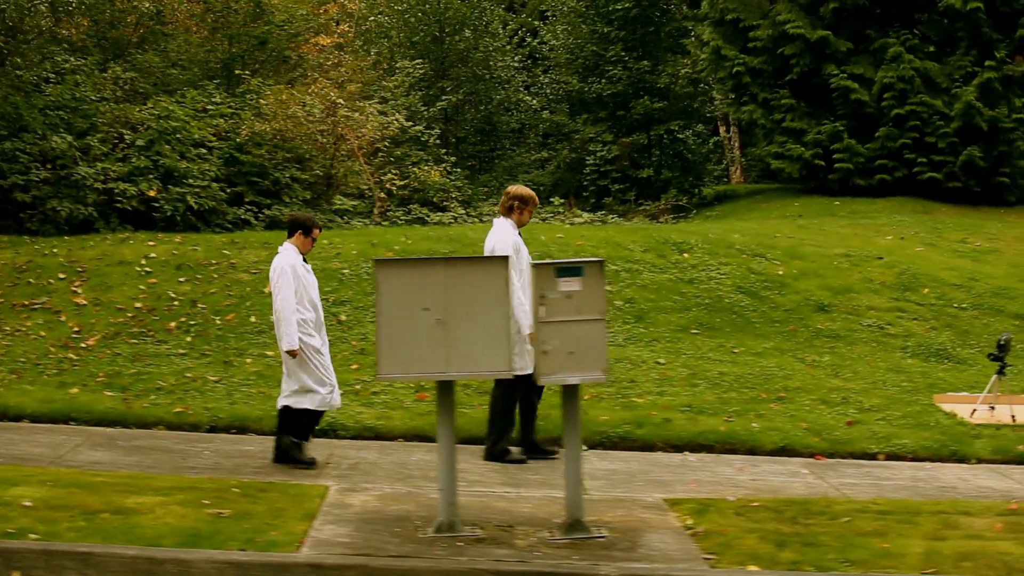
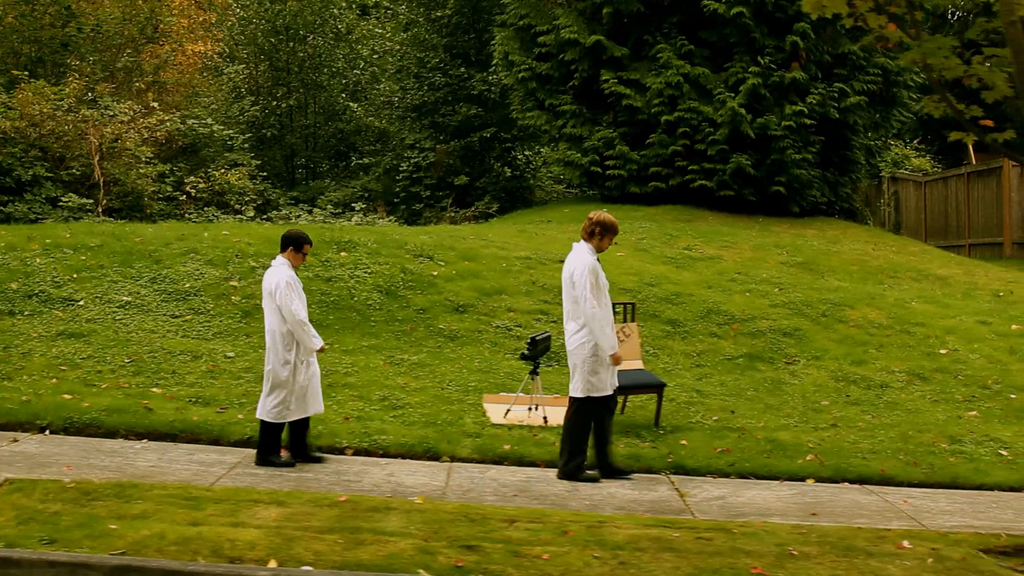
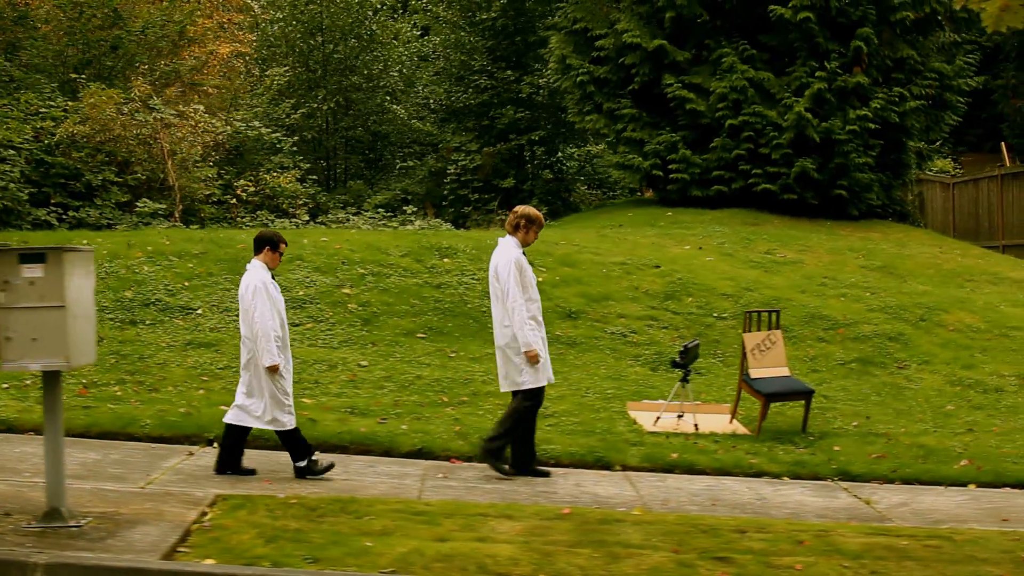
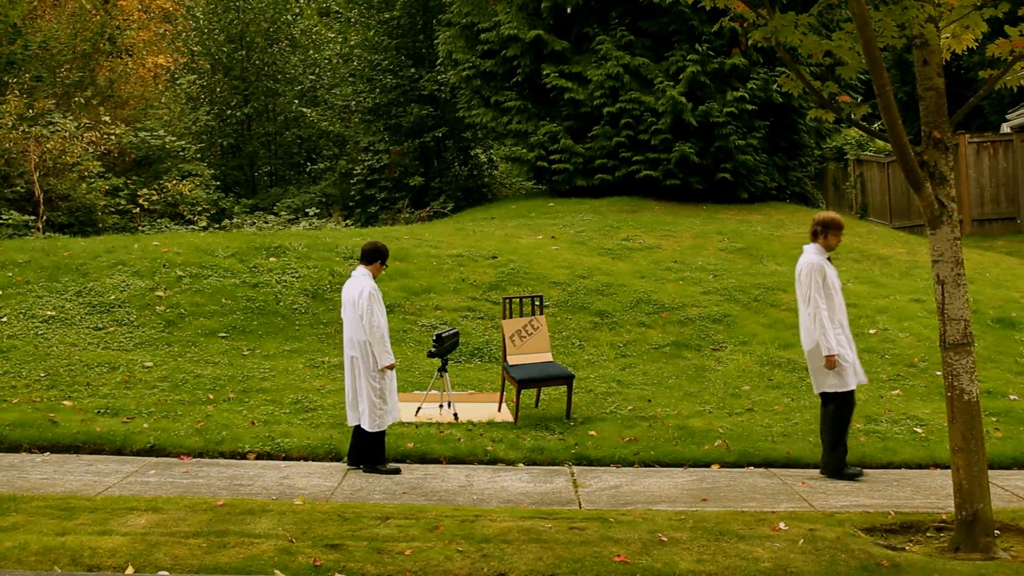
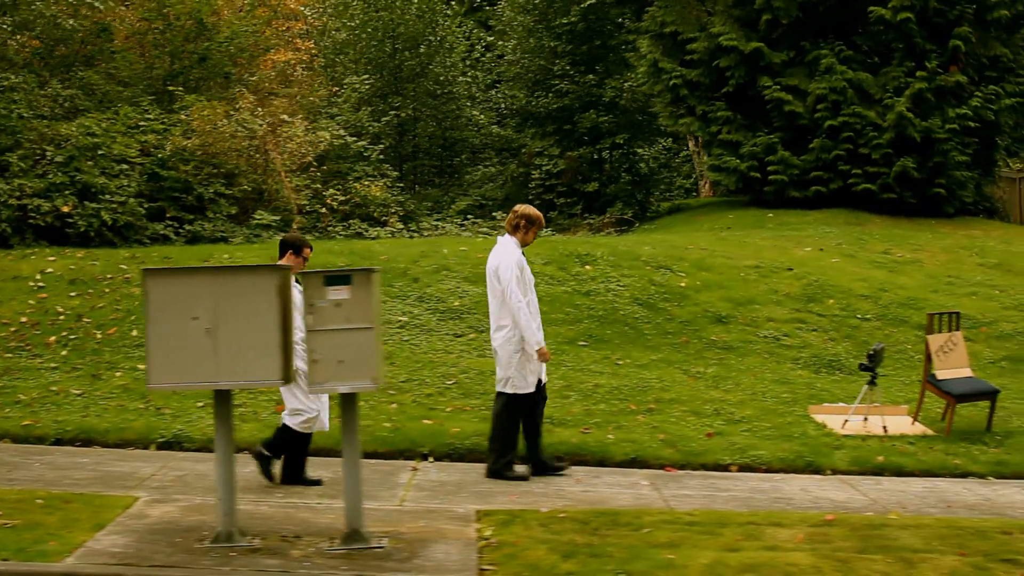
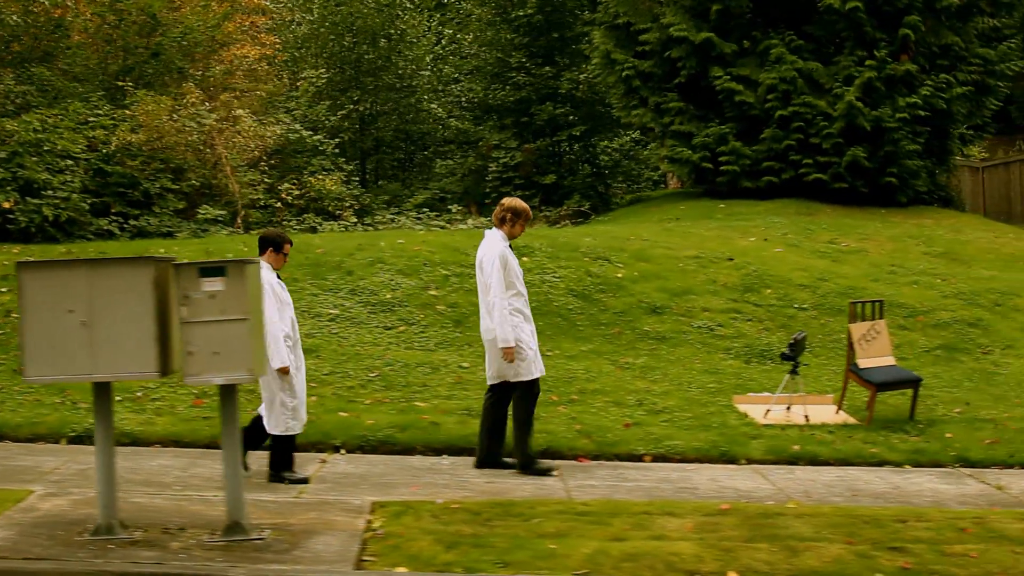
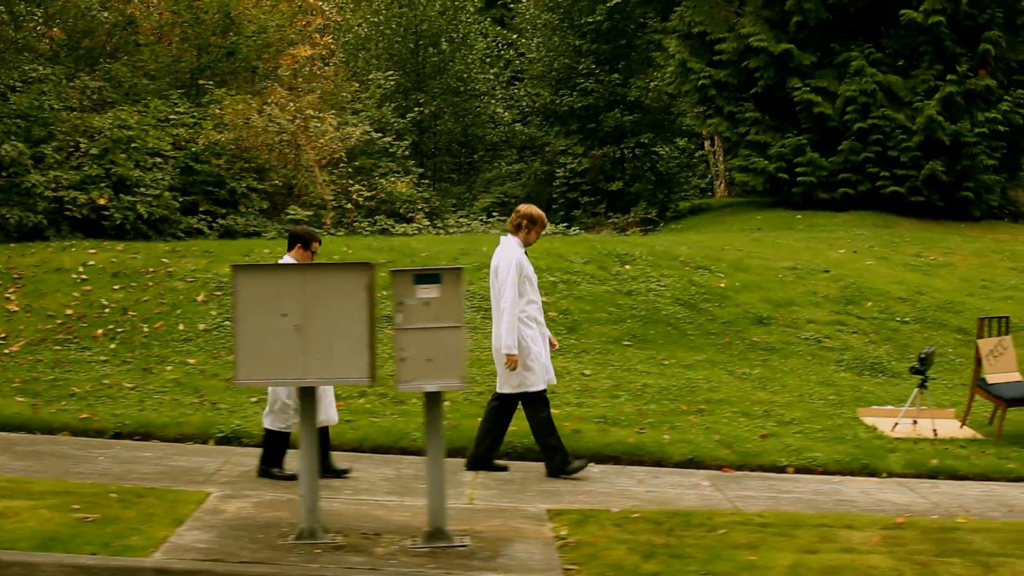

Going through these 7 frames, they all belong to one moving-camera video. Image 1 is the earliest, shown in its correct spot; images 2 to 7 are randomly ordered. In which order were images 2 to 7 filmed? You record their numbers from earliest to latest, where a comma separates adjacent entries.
7, 5, 6, 3, 2, 4
